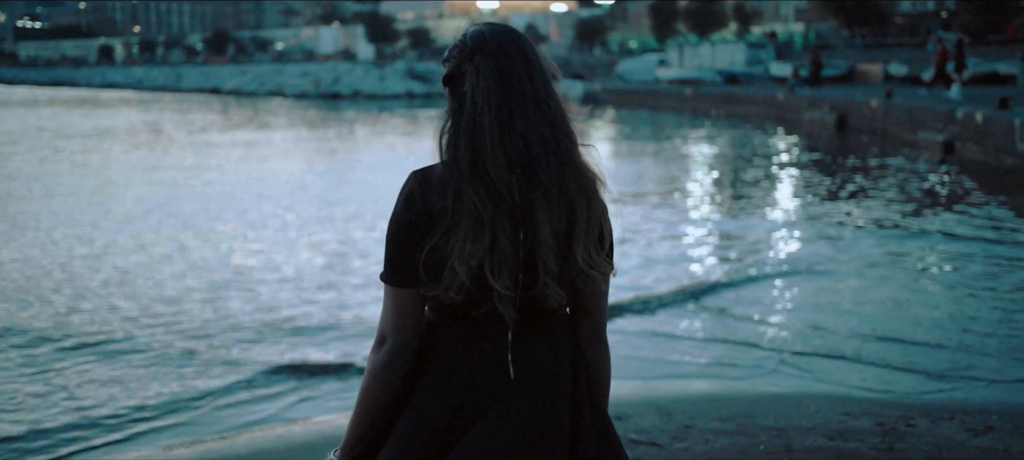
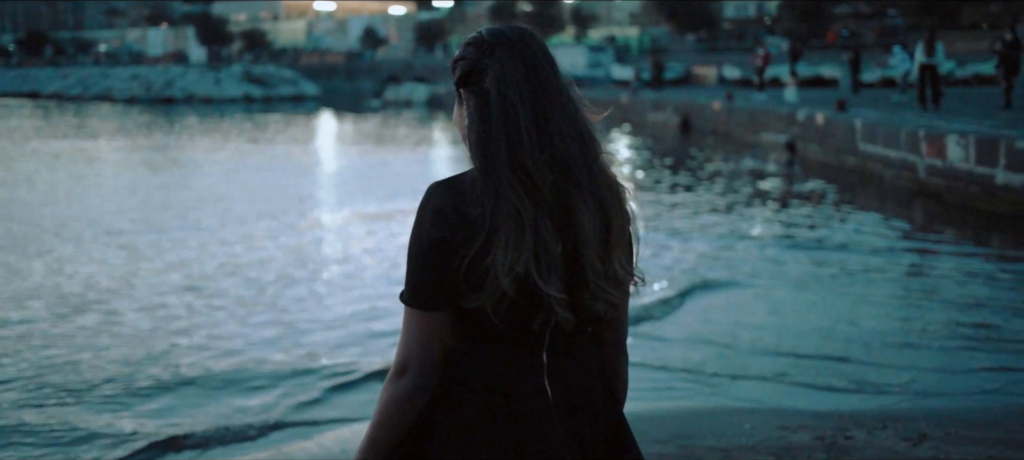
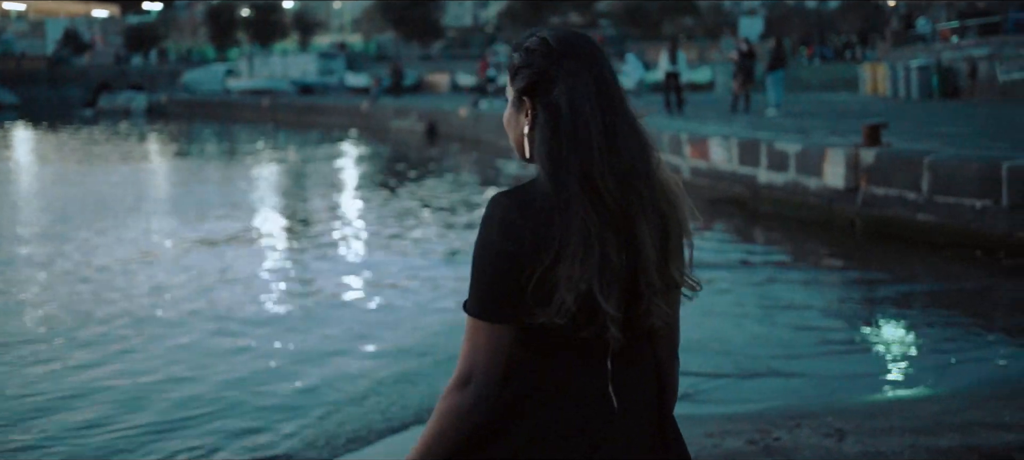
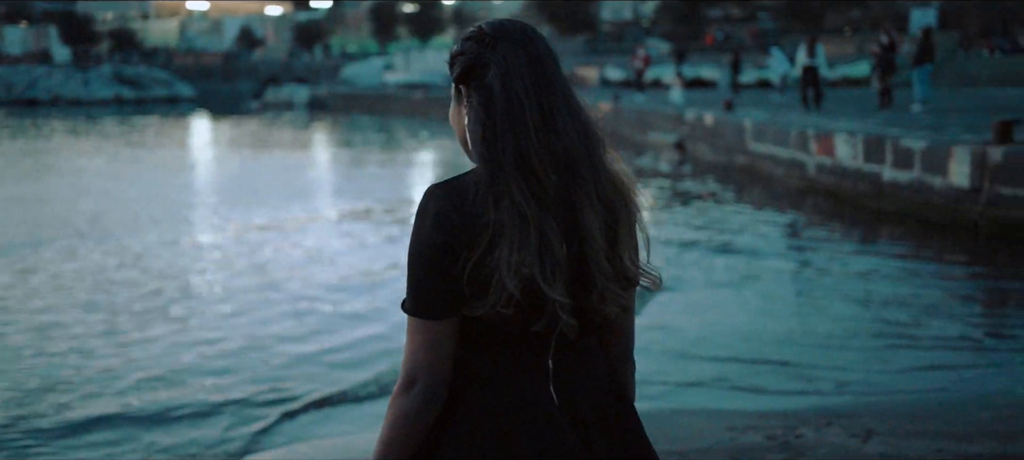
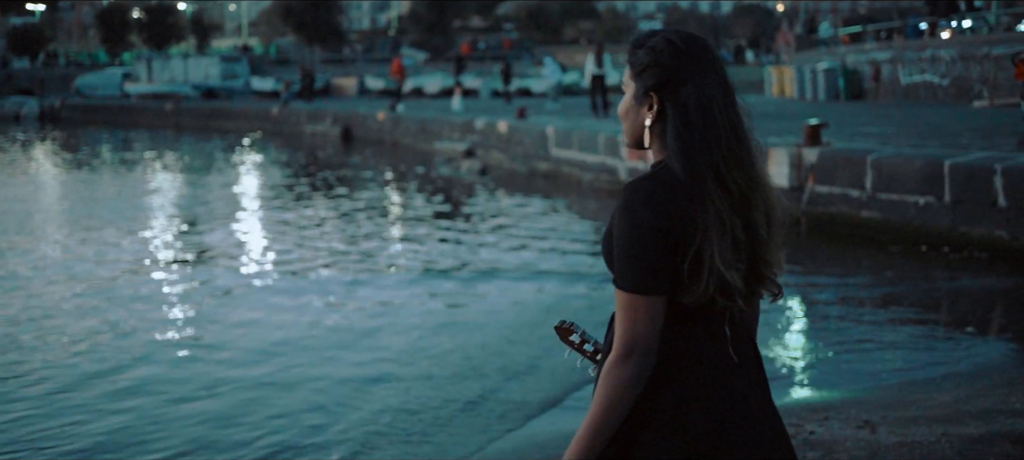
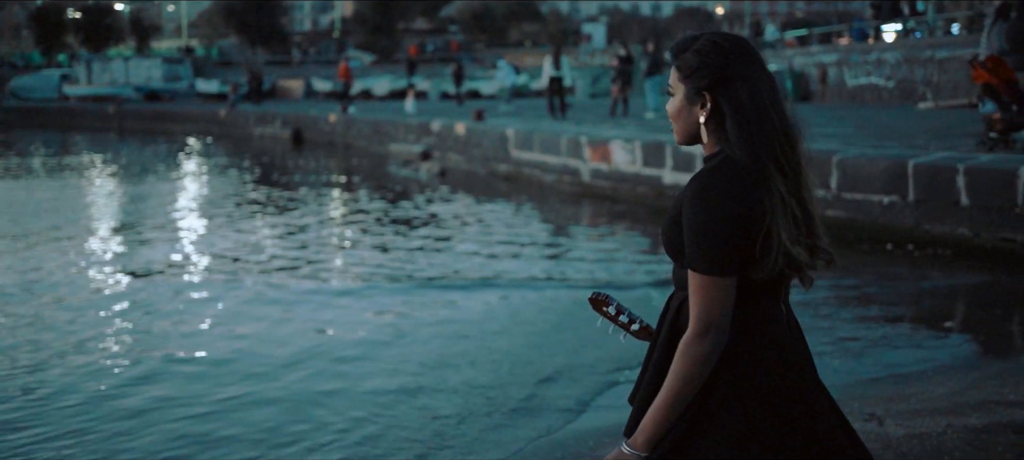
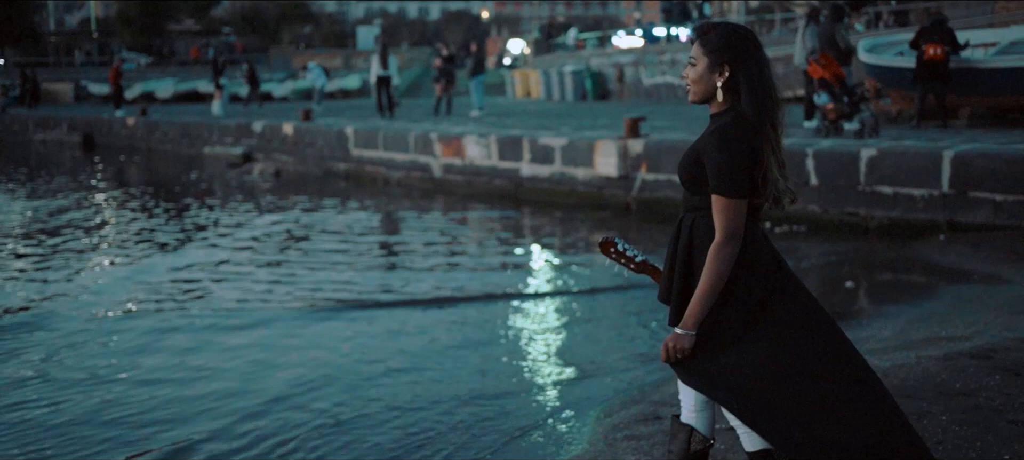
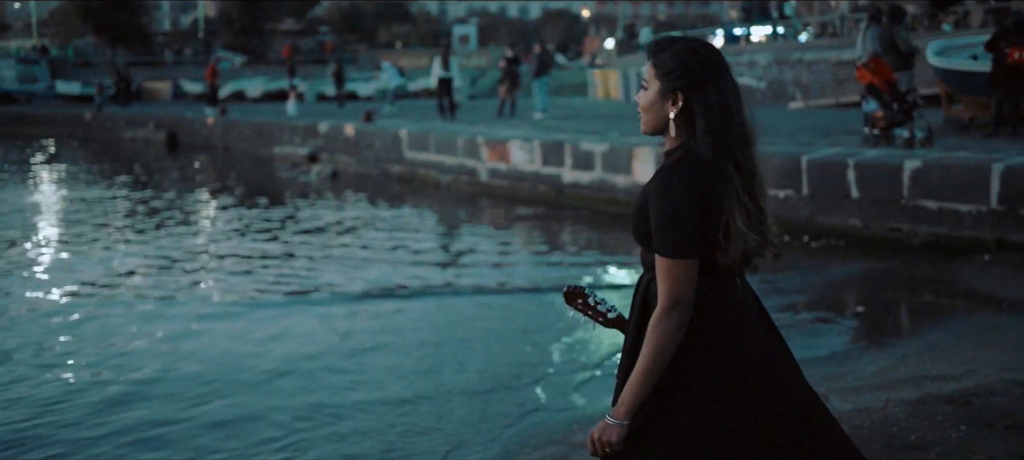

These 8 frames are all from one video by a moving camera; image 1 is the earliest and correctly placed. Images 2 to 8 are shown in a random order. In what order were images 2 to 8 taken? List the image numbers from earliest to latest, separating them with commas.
2, 4, 3, 5, 6, 8, 7
